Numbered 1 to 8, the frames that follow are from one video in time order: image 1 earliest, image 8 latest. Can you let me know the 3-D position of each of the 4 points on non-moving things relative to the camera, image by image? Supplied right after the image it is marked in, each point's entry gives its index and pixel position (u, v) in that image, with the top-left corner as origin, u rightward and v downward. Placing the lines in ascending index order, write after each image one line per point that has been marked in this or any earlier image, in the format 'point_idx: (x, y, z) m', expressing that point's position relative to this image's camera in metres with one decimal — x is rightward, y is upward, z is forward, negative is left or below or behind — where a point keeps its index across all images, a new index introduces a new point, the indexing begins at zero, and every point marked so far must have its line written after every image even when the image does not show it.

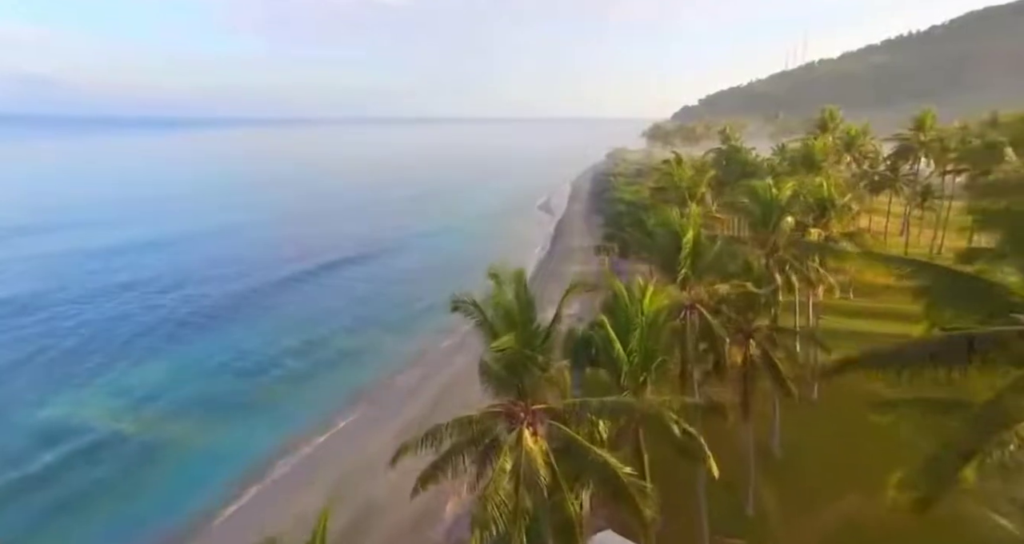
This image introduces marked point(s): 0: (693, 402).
0: (+4.2, -3.0, +12.6) m
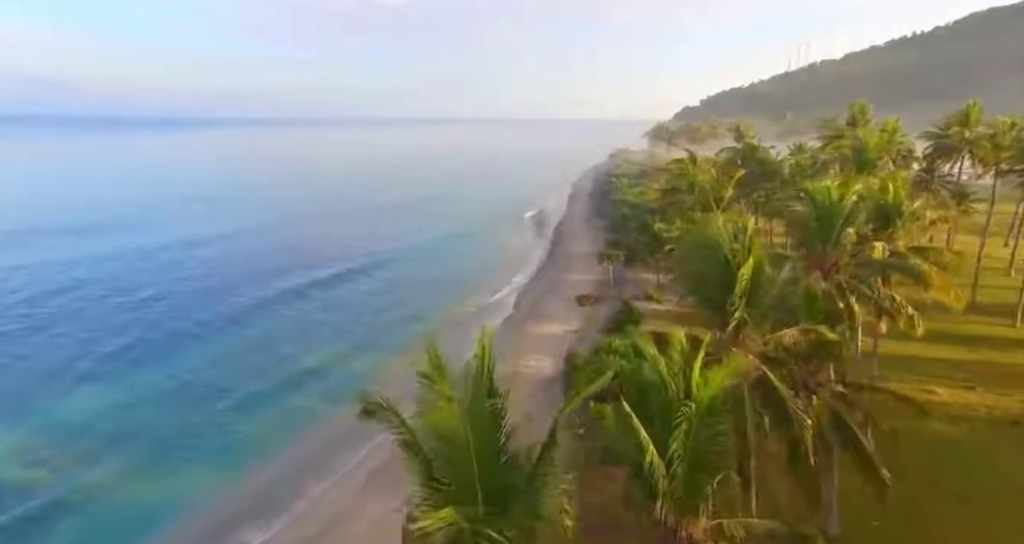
0: (+3.8, -3.8, +8.1) m
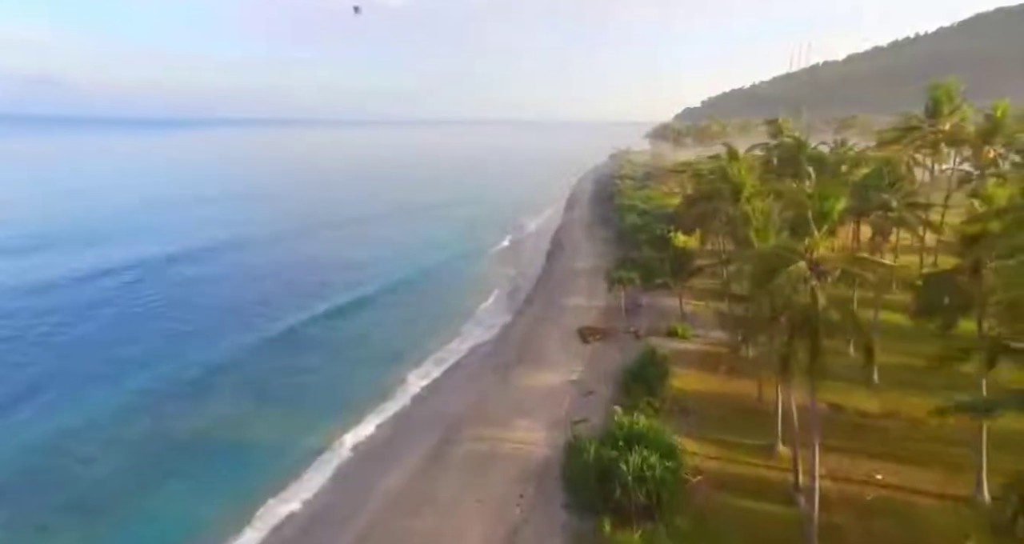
0: (+3.0, -5.4, -0.9) m
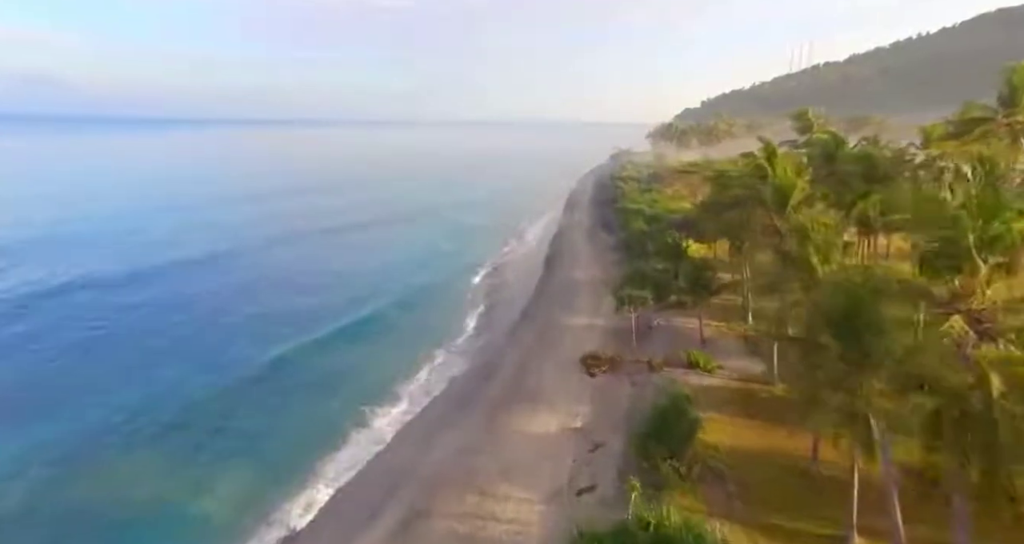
0: (+2.5, -6.3, -6.2) m
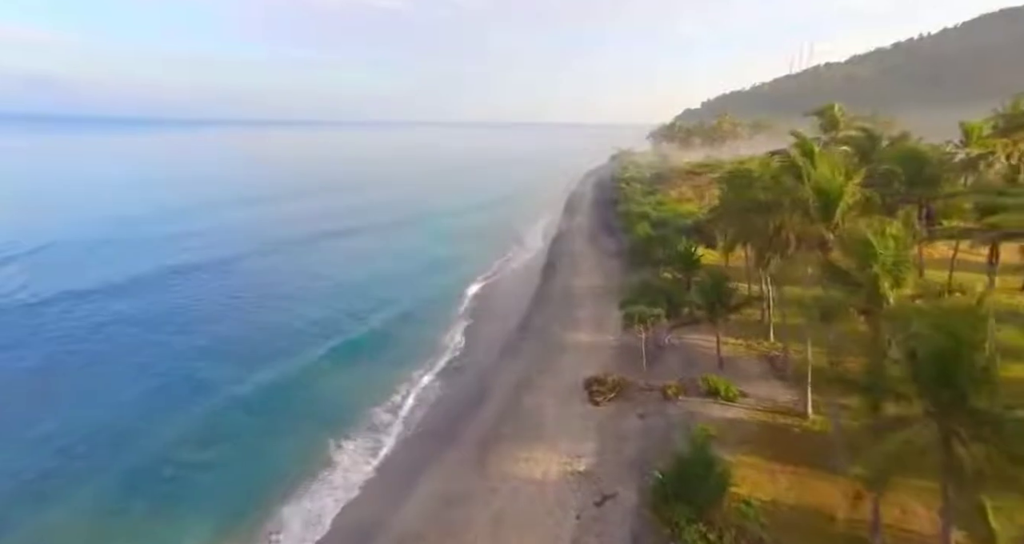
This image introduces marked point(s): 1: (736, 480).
0: (+2.3, -7.0, -9.6) m
1: (+7.5, -6.9, +18.5) m
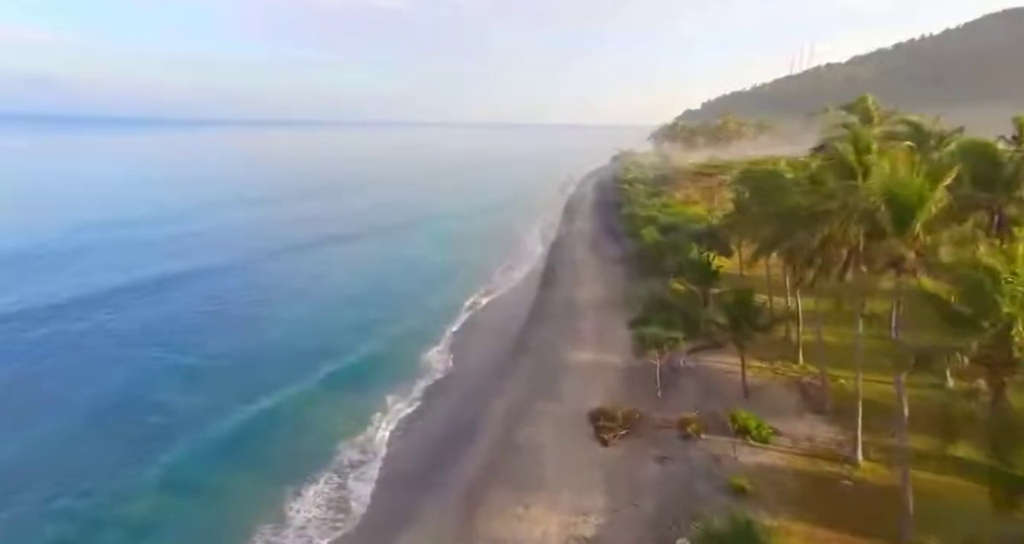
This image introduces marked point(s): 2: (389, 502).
0: (+2.0, -7.6, -13.2) m
1: (+7.3, -7.6, +14.9) m
2: (-4.6, -8.5, +20.1) m
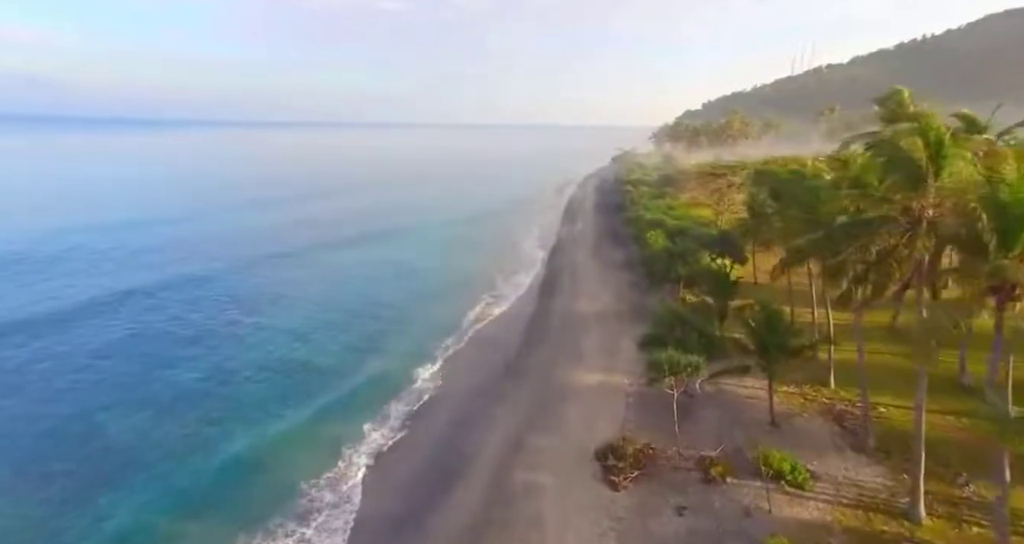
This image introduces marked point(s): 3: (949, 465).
0: (+1.8, -8.1, -16.3) m
1: (+7.1, -8.2, +11.8) m
2: (-4.8, -9.1, +17.1) m
3: (+14.1, -6.2, +17.7) m
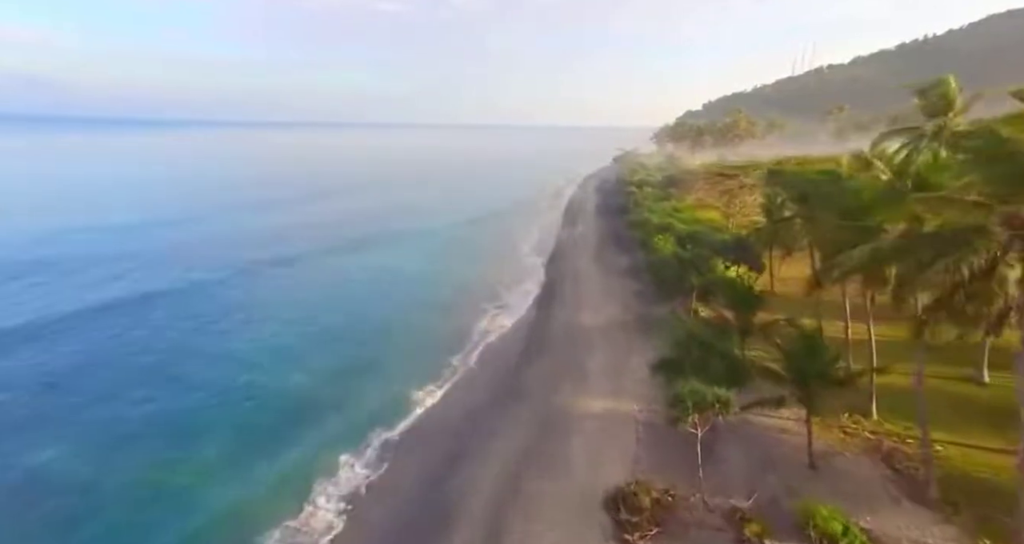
0: (+1.7, -8.6, -19.4) m
1: (+6.9, -8.7, +8.7) m
2: (-5.0, -9.6, +14.0) m
3: (+14.0, -6.8, +14.6) m
